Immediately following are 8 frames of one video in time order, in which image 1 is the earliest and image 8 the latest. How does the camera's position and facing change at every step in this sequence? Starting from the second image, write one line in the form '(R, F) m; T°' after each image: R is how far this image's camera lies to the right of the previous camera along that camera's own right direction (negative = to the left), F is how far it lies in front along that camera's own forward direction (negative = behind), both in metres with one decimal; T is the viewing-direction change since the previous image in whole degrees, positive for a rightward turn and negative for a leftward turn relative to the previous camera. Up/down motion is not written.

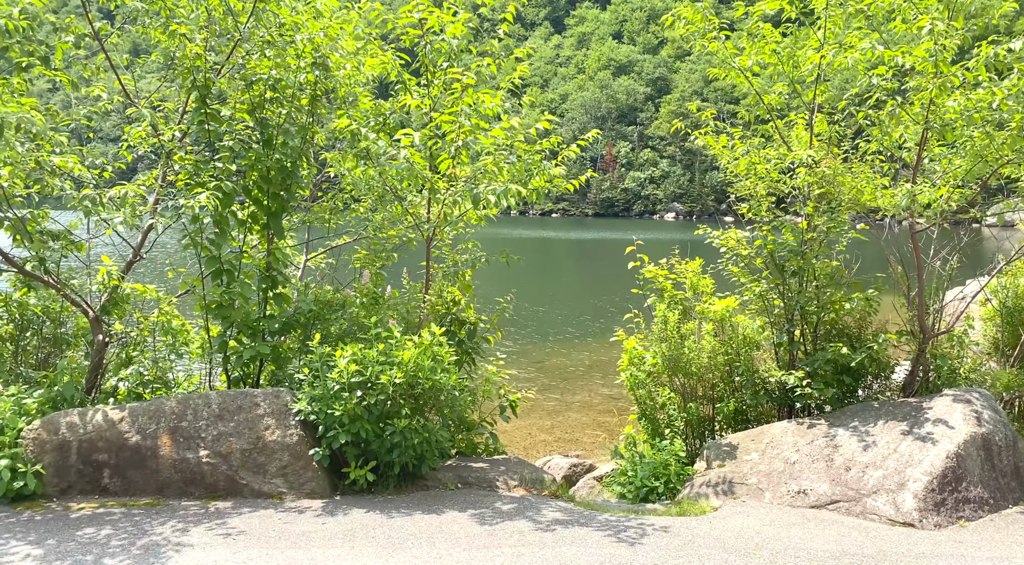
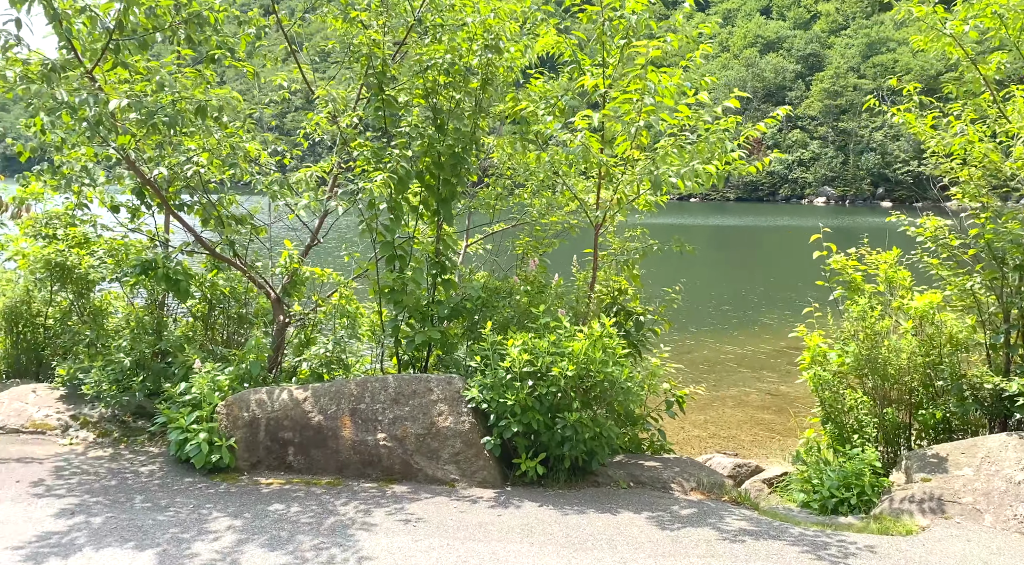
(-0.3, +0.2) m; -10°
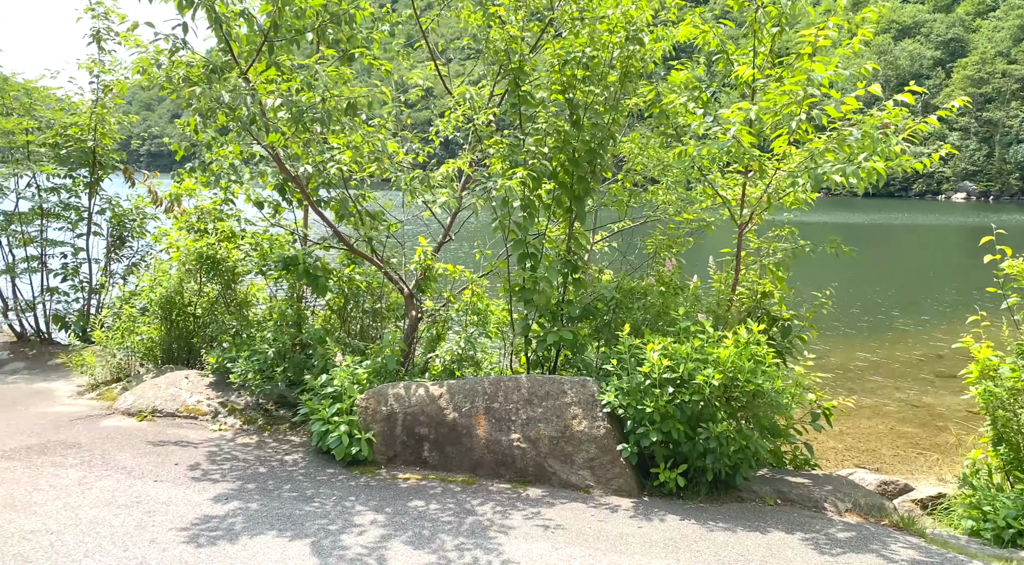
(-0.2, +0.1) m; -8°
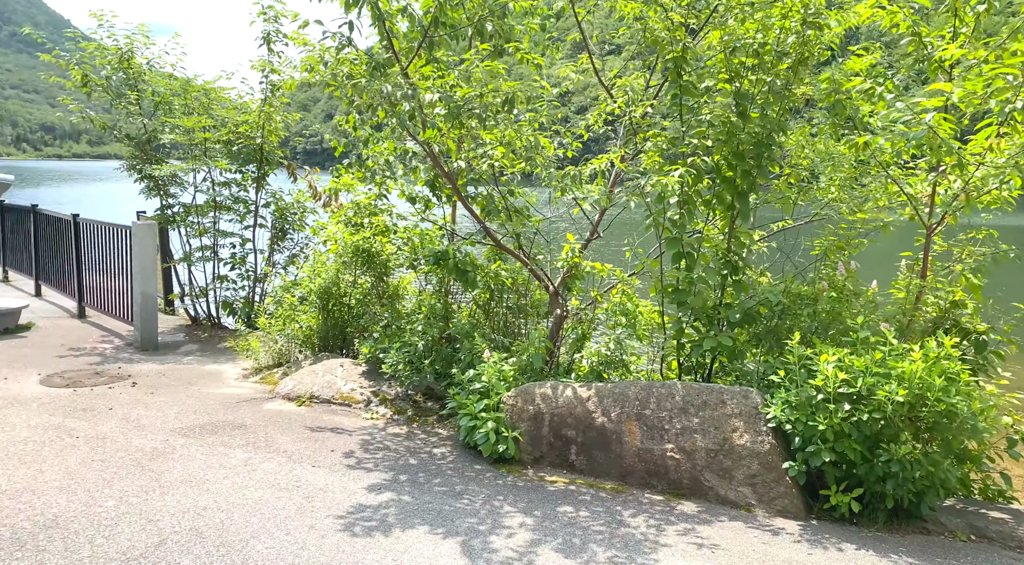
(-0.1, +0.1) m; -10°
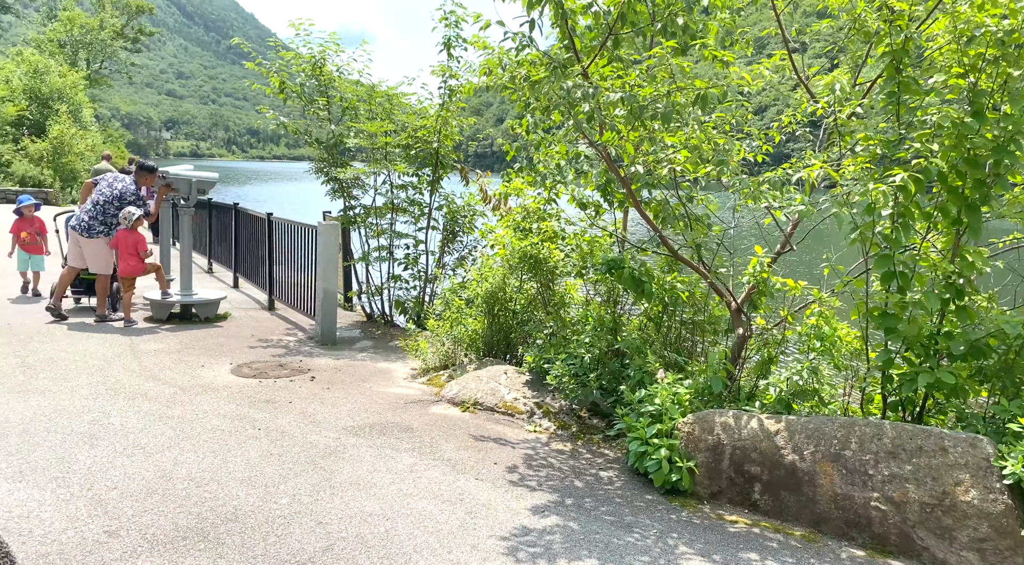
(-0.1, +0.2) m; -12°
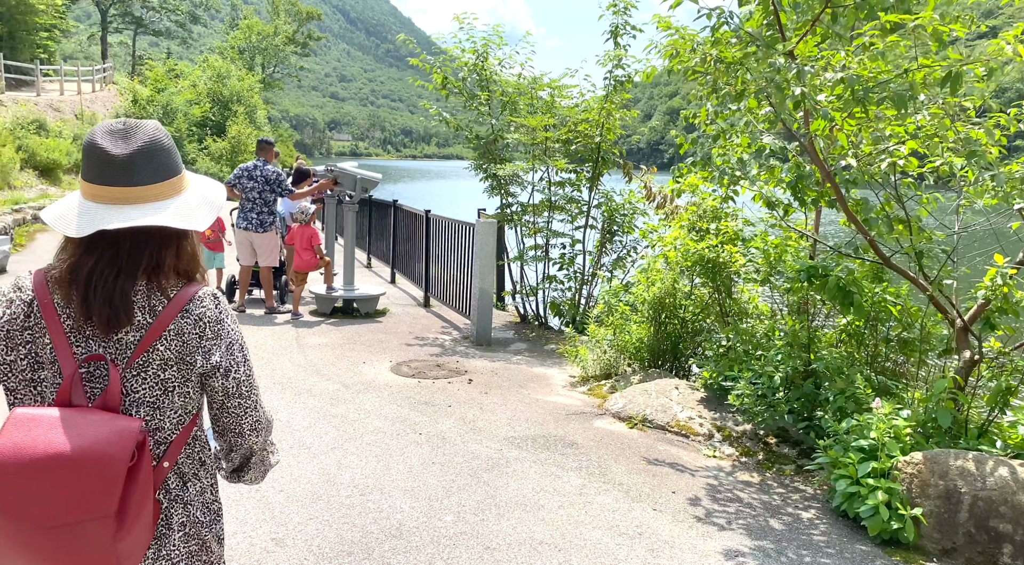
(-0.2, +0.4) m; -11°
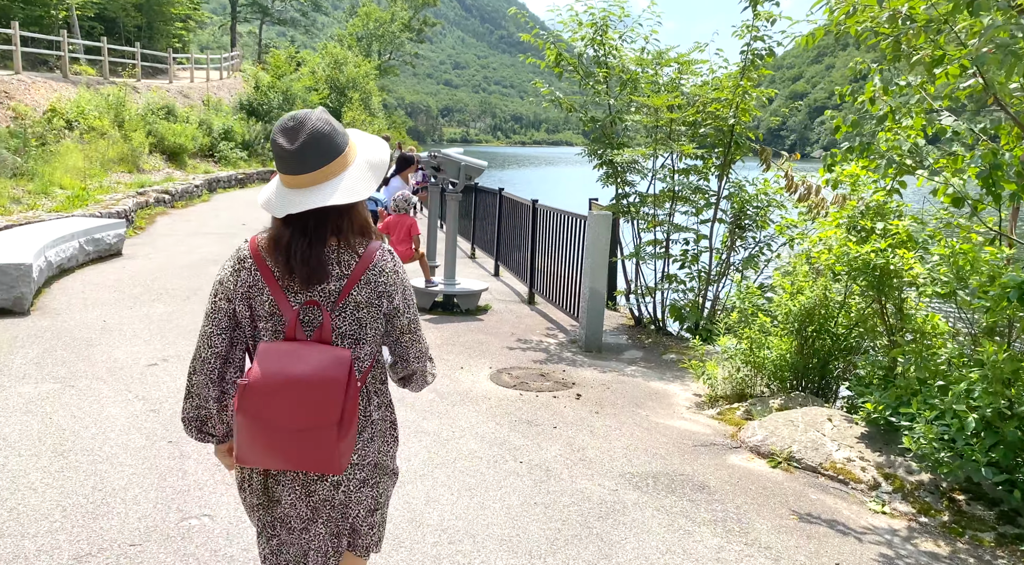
(-0.1, +0.7) m; -8°
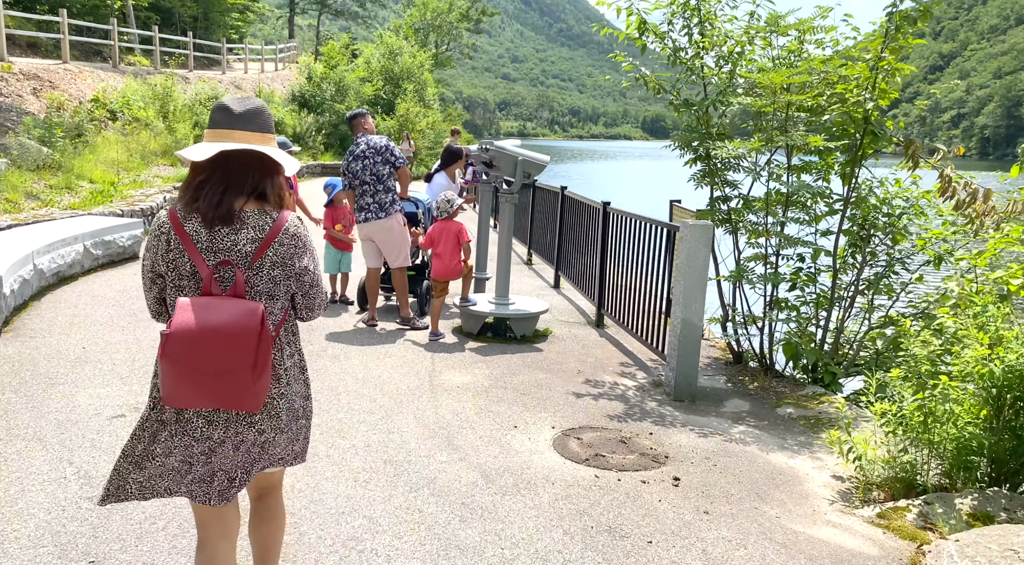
(-0.1, +1.4) m; -4°
